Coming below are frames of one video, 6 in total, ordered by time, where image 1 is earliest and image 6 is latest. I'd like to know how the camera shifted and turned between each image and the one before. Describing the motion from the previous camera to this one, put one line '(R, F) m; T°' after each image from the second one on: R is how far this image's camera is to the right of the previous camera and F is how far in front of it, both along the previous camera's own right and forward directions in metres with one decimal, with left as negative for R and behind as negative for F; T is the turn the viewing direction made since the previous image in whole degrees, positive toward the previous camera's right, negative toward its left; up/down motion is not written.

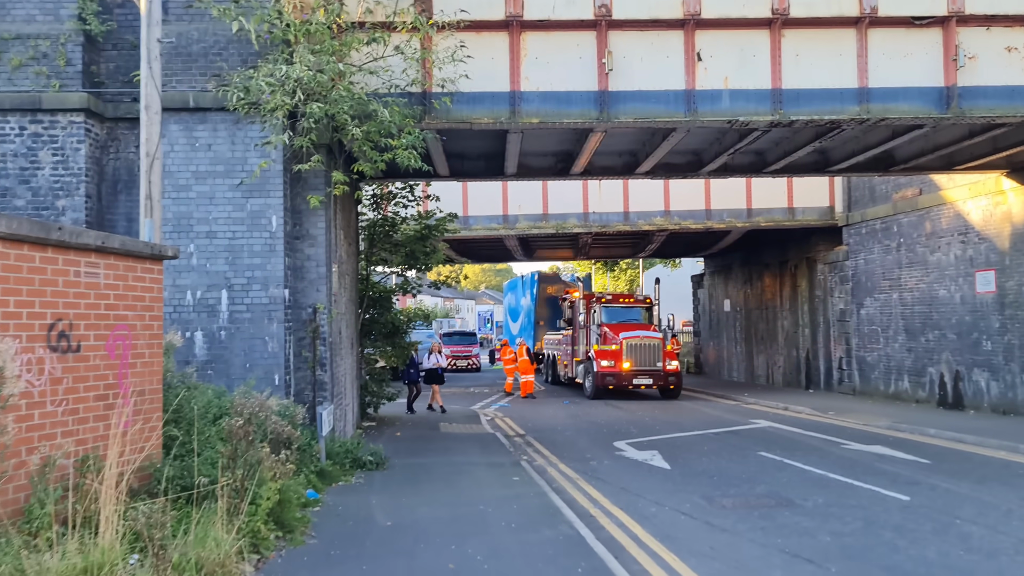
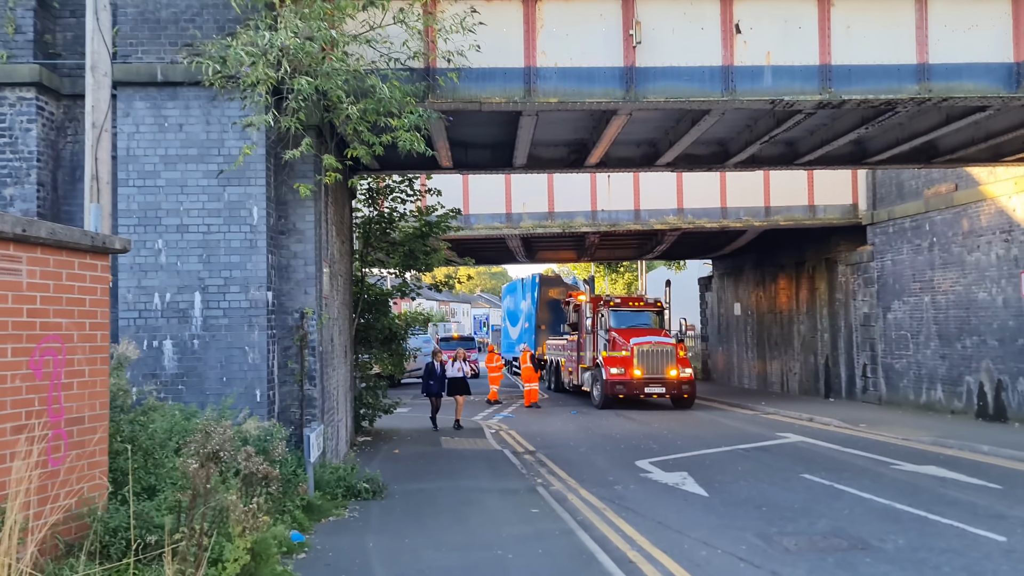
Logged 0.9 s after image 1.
(-0.2, +1.3) m; 0°
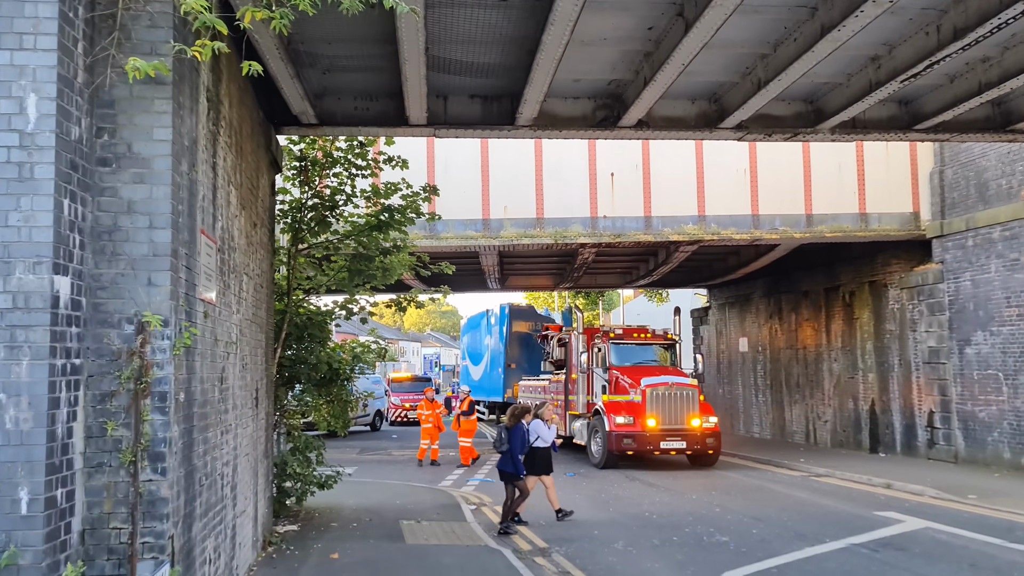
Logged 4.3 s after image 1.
(-0.5, +4.4) m; +3°
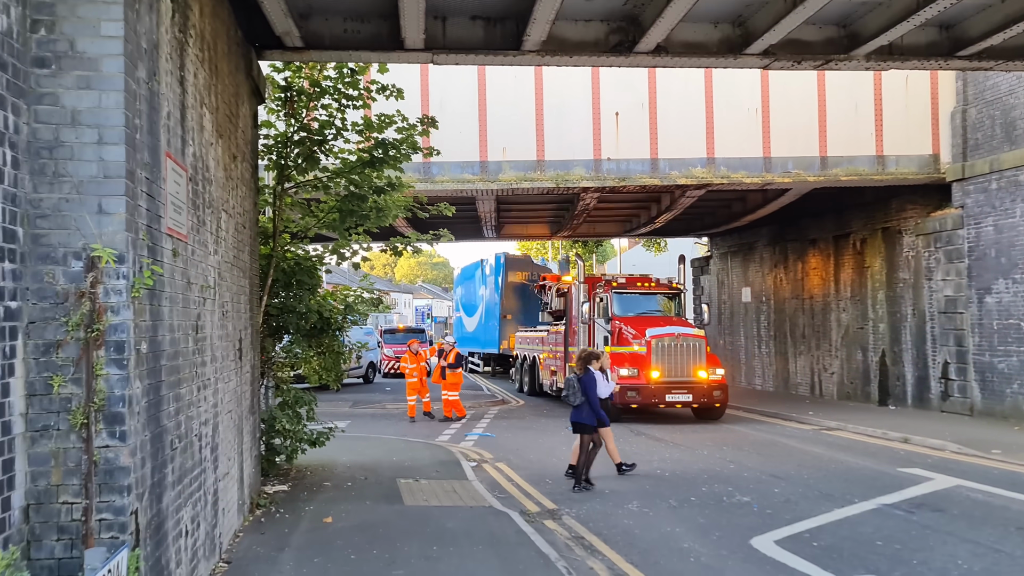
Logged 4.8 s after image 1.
(-0.1, +0.7) m; +1°
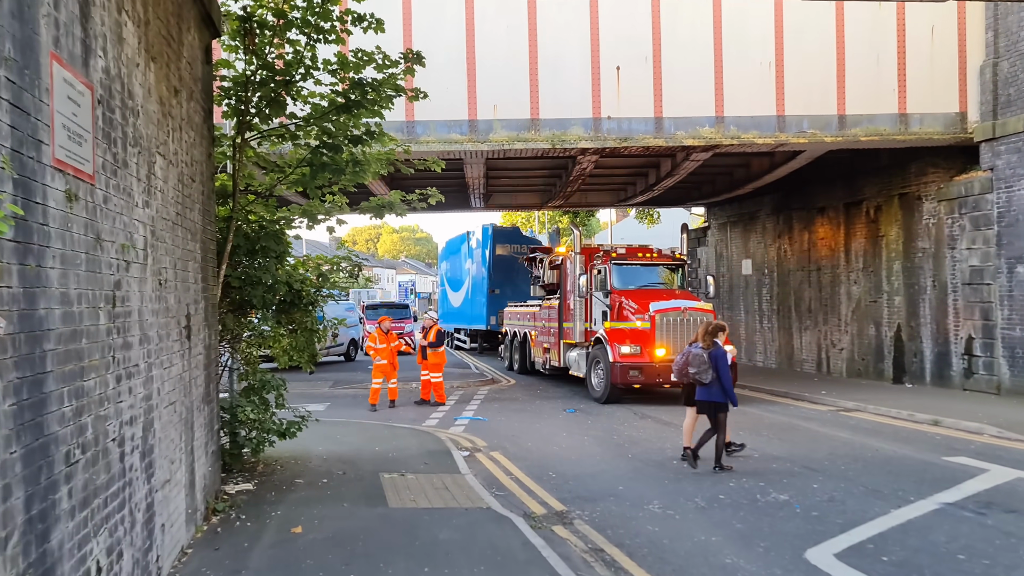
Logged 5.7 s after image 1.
(-0.1, +1.2) m; +1°
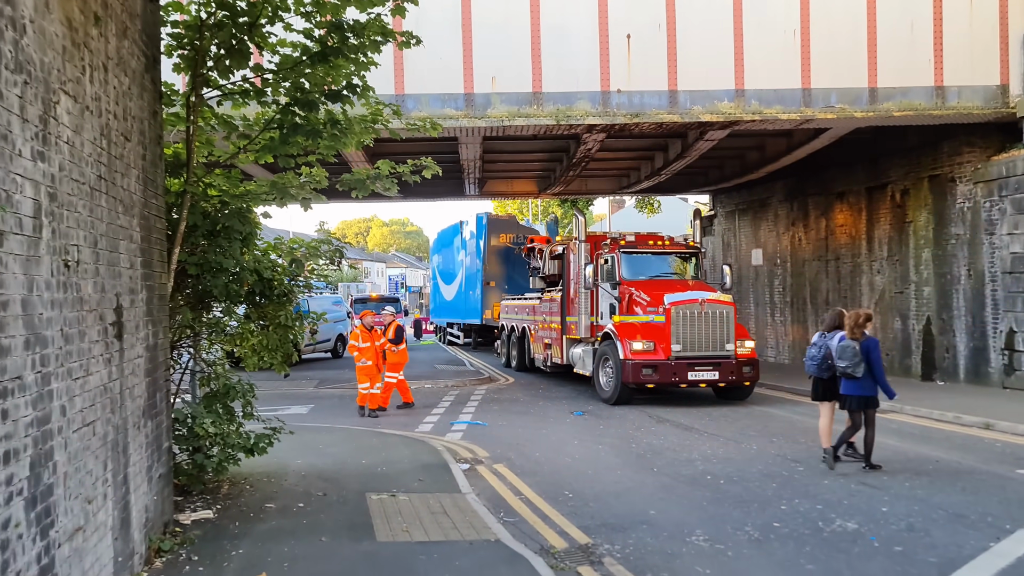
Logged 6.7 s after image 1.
(-0.1, +1.2) m; +1°
